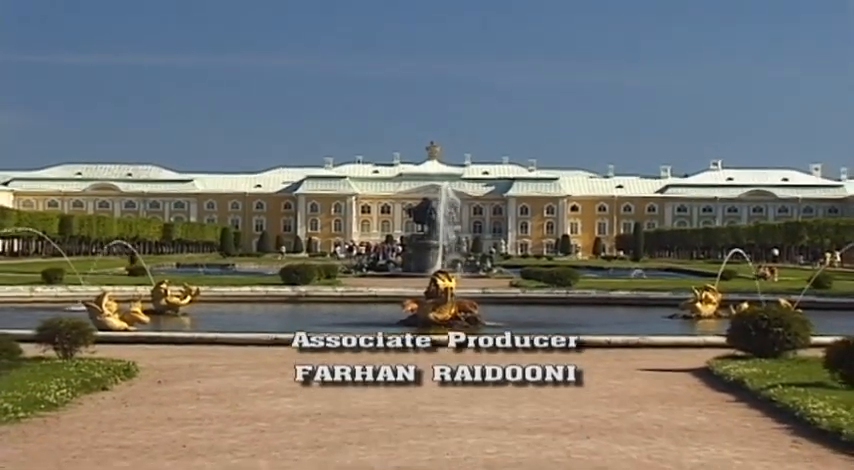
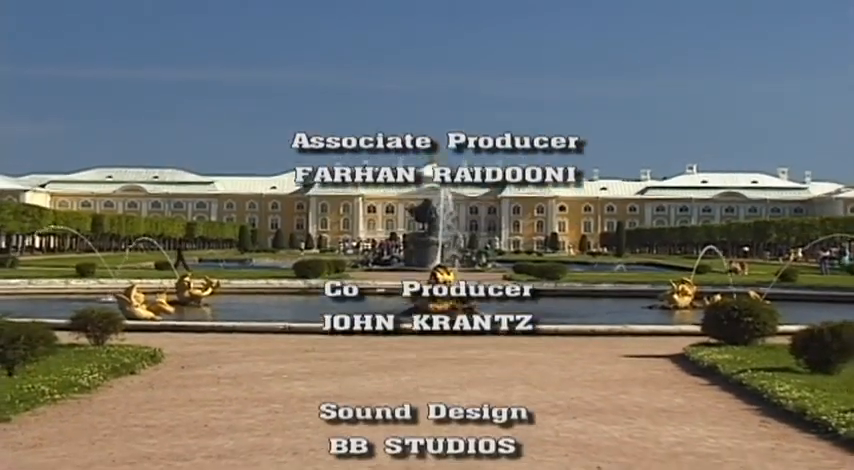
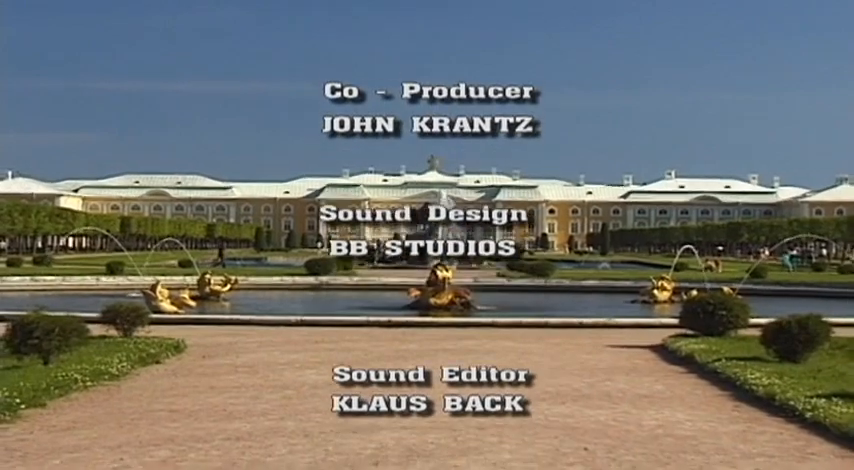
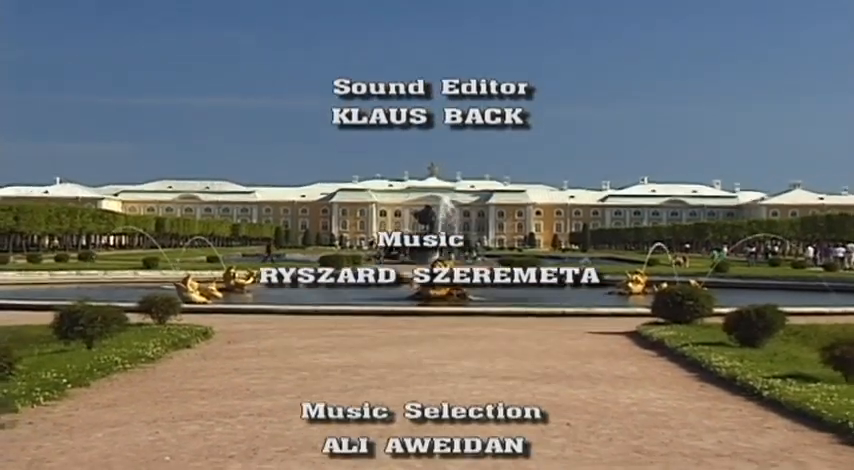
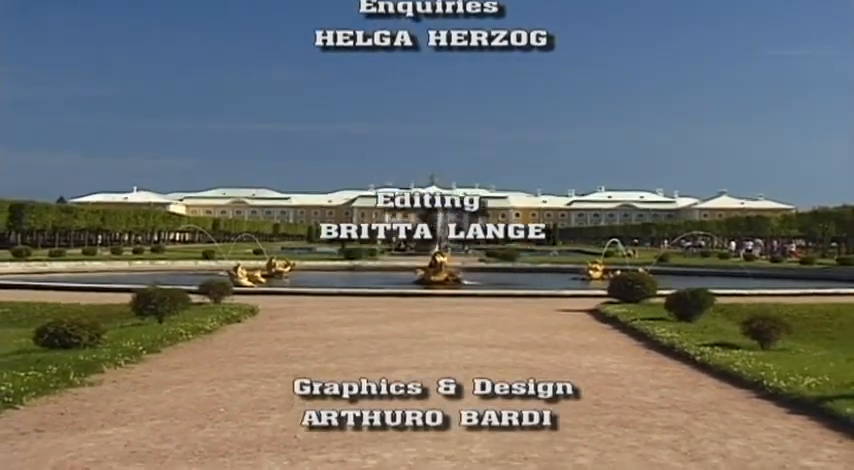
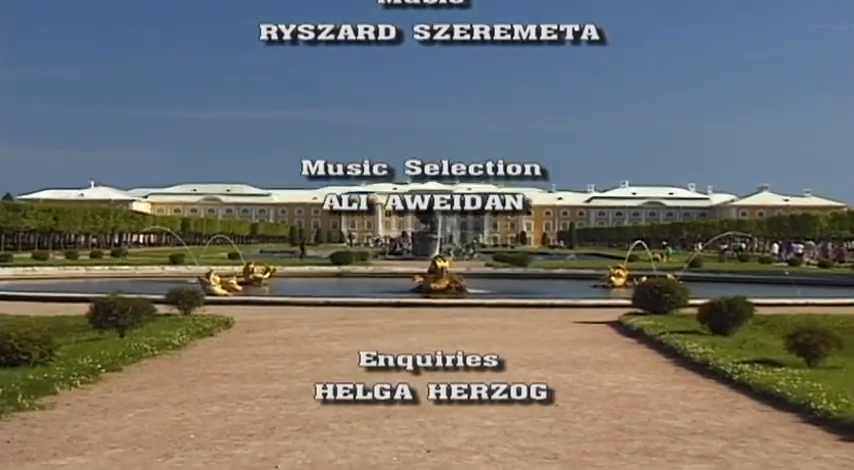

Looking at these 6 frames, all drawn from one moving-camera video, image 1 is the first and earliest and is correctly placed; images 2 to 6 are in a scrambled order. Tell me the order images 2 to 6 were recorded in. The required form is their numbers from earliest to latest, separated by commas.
2, 3, 4, 6, 5
